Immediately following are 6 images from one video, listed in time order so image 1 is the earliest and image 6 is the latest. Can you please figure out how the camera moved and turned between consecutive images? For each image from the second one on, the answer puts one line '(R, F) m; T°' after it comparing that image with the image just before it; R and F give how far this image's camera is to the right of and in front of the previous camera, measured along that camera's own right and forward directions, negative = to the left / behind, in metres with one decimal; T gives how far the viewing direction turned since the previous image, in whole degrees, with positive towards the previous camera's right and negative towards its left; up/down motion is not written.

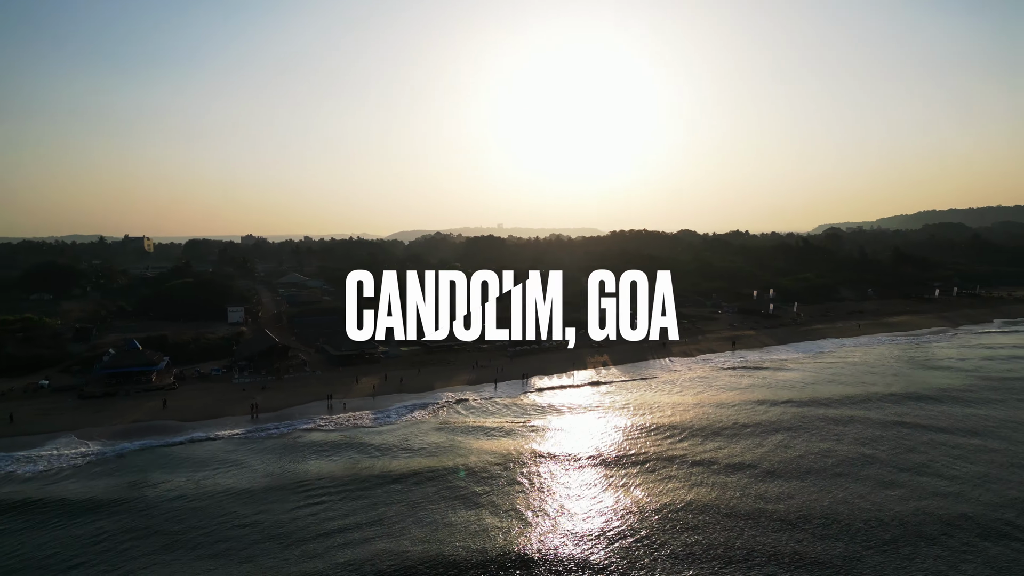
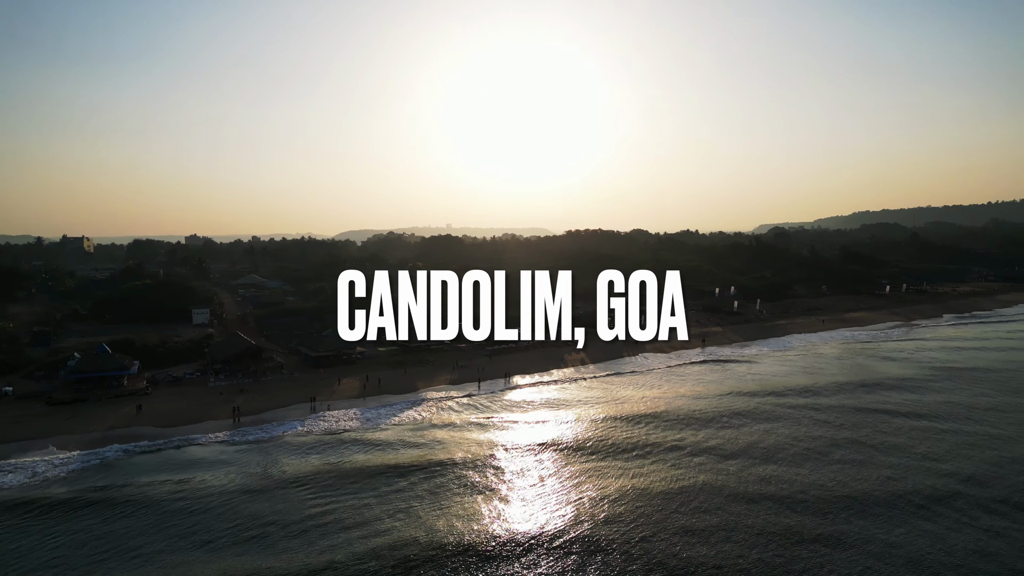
(-1.0, -0.1) m; +3°
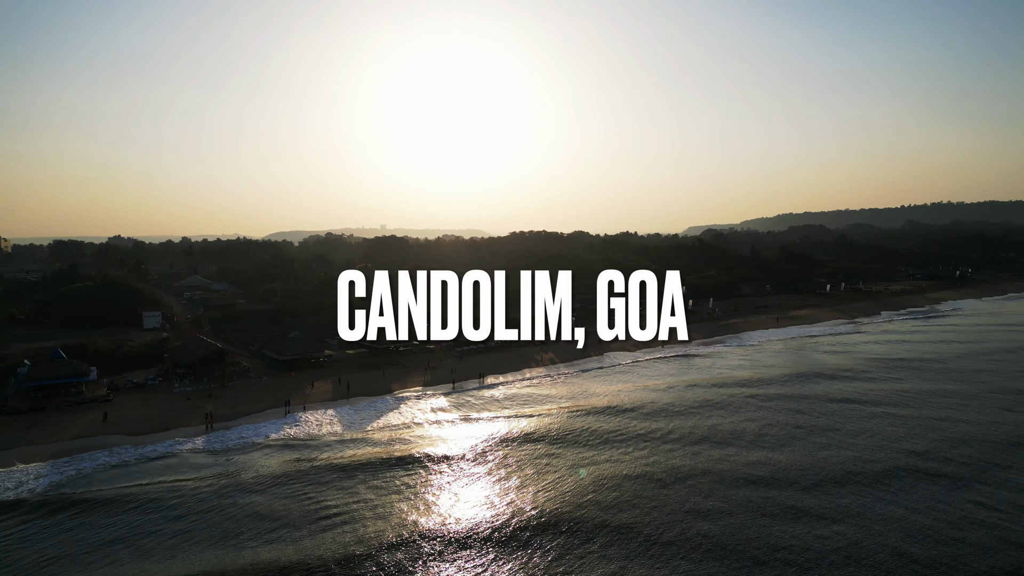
(-1.3, -0.1) m; +4°
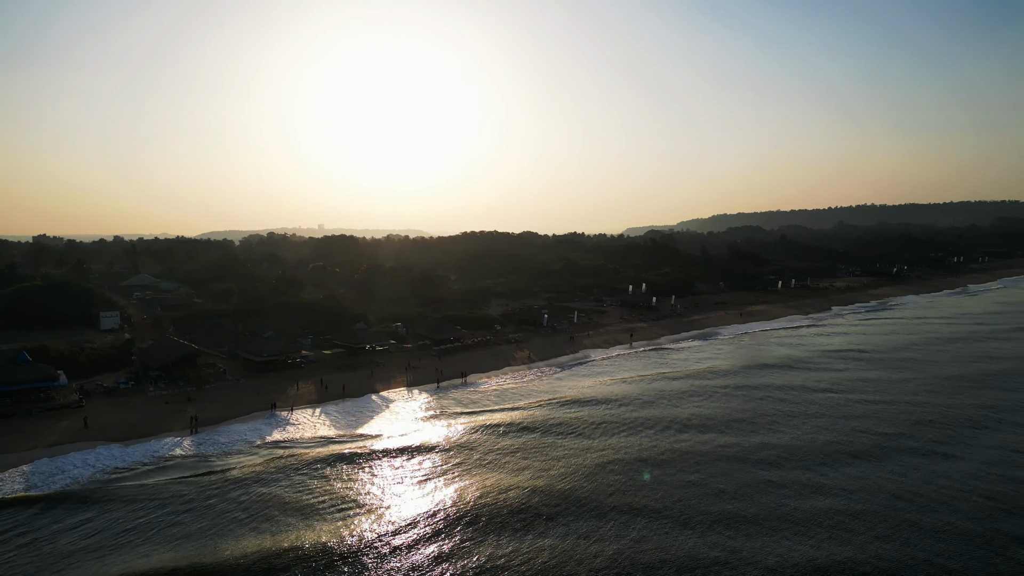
(-1.4, -0.2) m; +4°
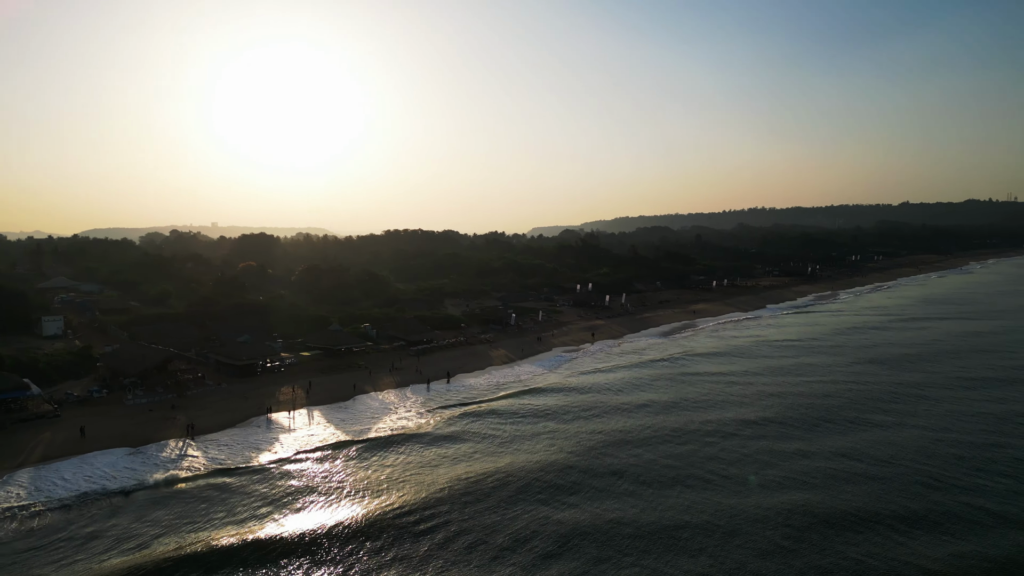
(-2.9, -0.3) m; +6°
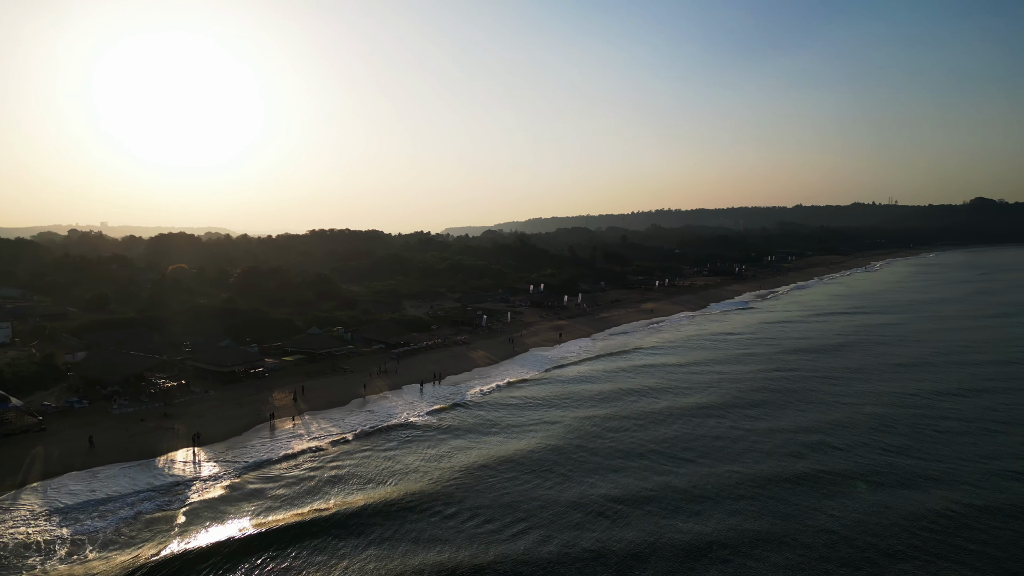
(-2.8, -0.4) m; +5°
